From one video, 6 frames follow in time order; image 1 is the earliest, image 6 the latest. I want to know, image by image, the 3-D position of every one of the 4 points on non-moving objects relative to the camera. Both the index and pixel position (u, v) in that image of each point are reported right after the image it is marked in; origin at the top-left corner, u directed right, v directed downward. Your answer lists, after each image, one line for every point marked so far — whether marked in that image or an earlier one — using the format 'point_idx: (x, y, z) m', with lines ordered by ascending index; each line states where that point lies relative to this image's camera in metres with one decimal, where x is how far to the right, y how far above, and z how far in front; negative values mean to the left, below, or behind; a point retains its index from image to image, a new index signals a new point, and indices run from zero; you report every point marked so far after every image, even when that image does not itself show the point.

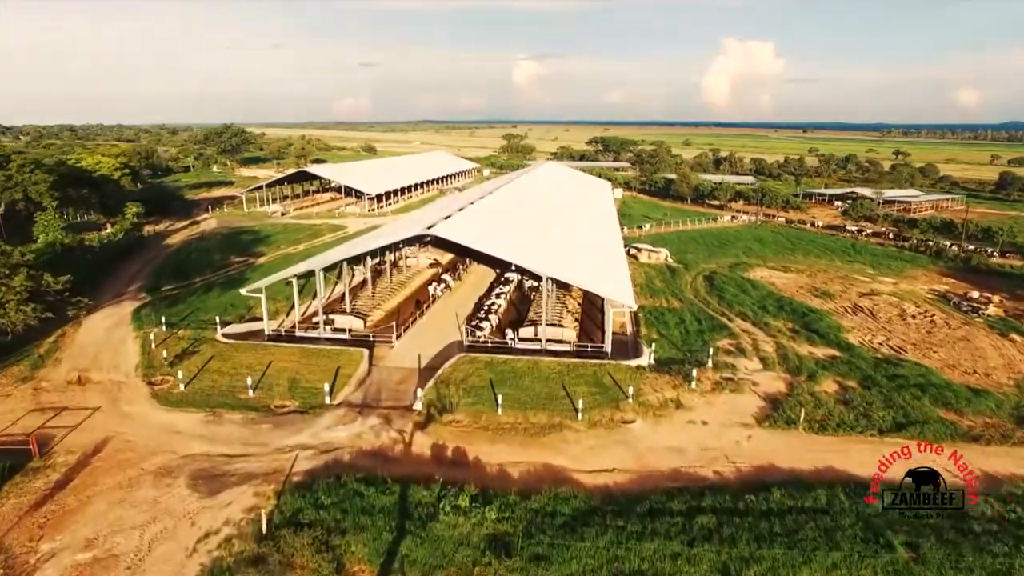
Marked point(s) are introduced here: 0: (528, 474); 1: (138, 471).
0: (+0.2, -2.2, +13.0) m
1: (-4.2, -2.0, +12.2) m
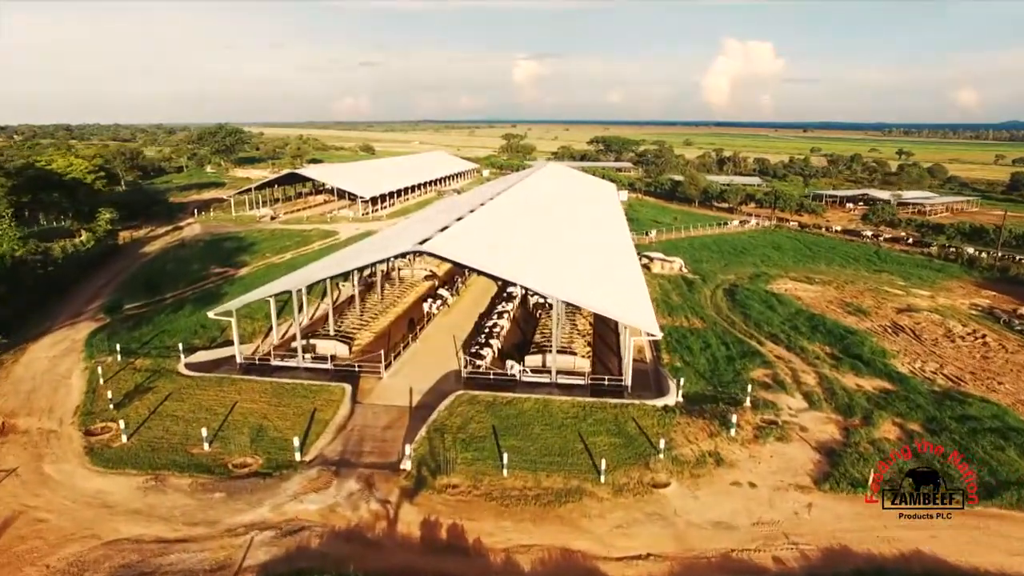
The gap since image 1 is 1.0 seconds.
0: (+0.3, -2.6, +10.3) m
1: (-4.1, -2.4, +9.5) m
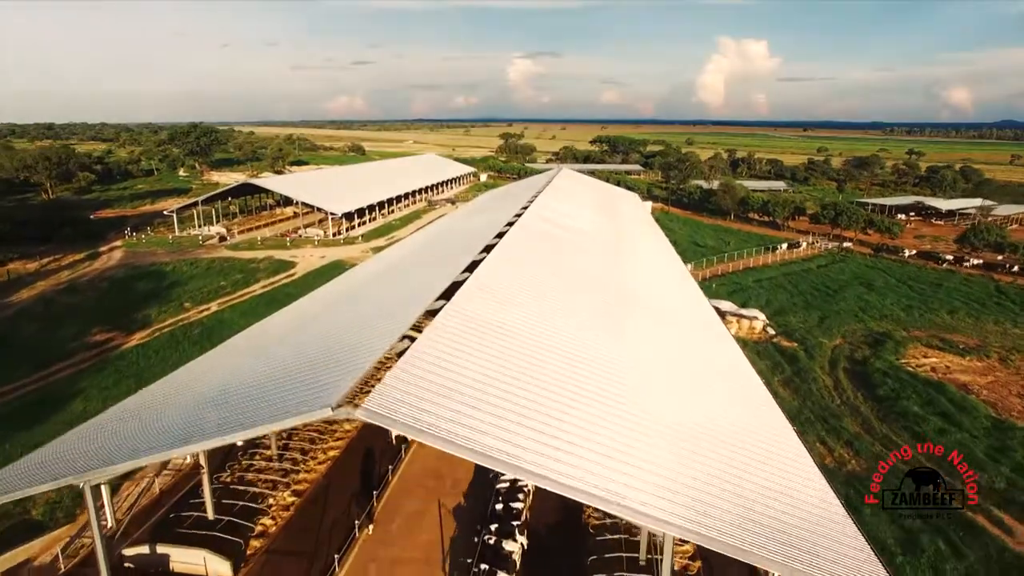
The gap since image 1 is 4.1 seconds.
0: (+0.7, -4.1, 0.0) m
1: (-3.6, -4.0, -0.7) m
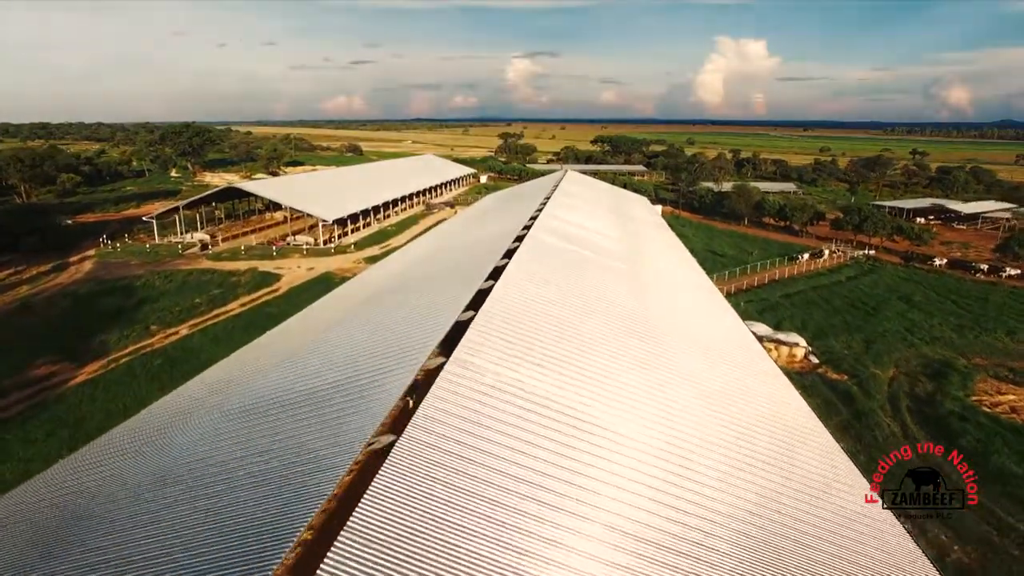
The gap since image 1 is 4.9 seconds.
0: (+0.9, -4.6, -3.0) m
1: (-3.4, -4.4, -3.7) m
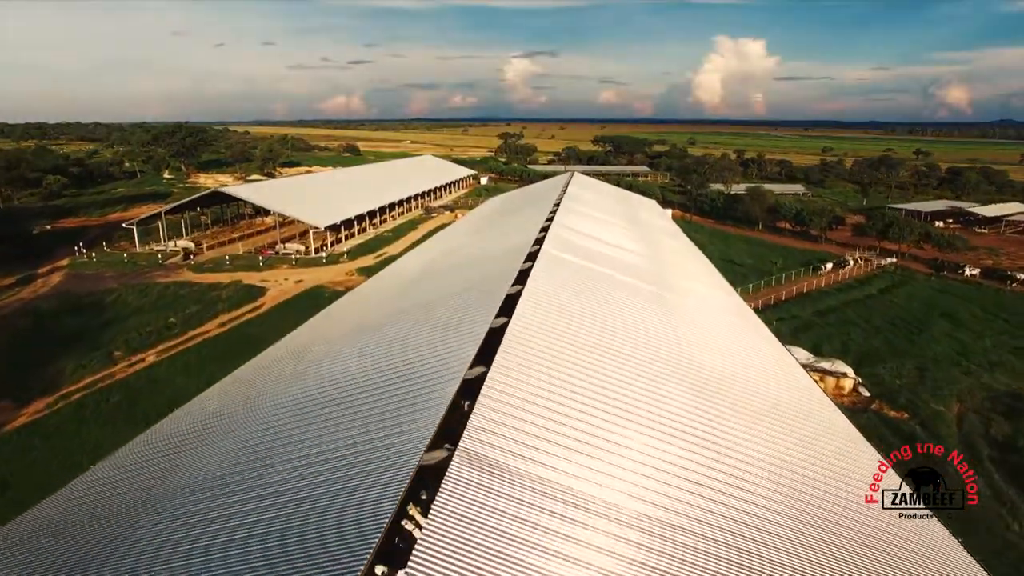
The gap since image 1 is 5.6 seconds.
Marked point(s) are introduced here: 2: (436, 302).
0: (+1.1, -5.0, -5.7) m
1: (-3.2, -4.8, -6.4) m
2: (-1.7, -0.4, +18.0) m
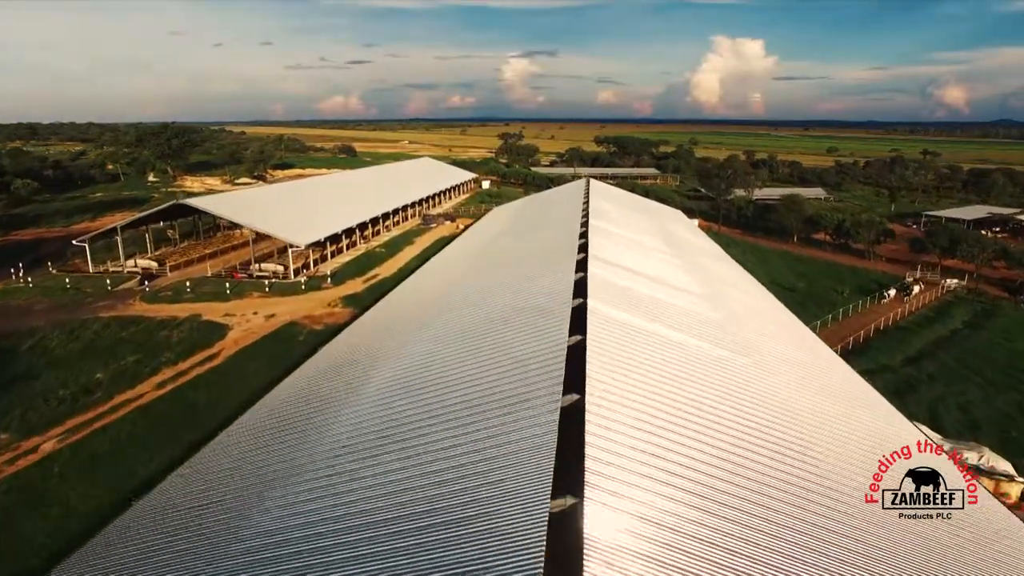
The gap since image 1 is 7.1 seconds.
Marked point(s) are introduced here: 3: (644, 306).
0: (+1.5, -5.8, -11.2) m
1: (-2.8, -5.7, -12.0) m
2: (-1.3, -1.3, +12.4) m
3: (+1.9, -0.3, +16.4) m
